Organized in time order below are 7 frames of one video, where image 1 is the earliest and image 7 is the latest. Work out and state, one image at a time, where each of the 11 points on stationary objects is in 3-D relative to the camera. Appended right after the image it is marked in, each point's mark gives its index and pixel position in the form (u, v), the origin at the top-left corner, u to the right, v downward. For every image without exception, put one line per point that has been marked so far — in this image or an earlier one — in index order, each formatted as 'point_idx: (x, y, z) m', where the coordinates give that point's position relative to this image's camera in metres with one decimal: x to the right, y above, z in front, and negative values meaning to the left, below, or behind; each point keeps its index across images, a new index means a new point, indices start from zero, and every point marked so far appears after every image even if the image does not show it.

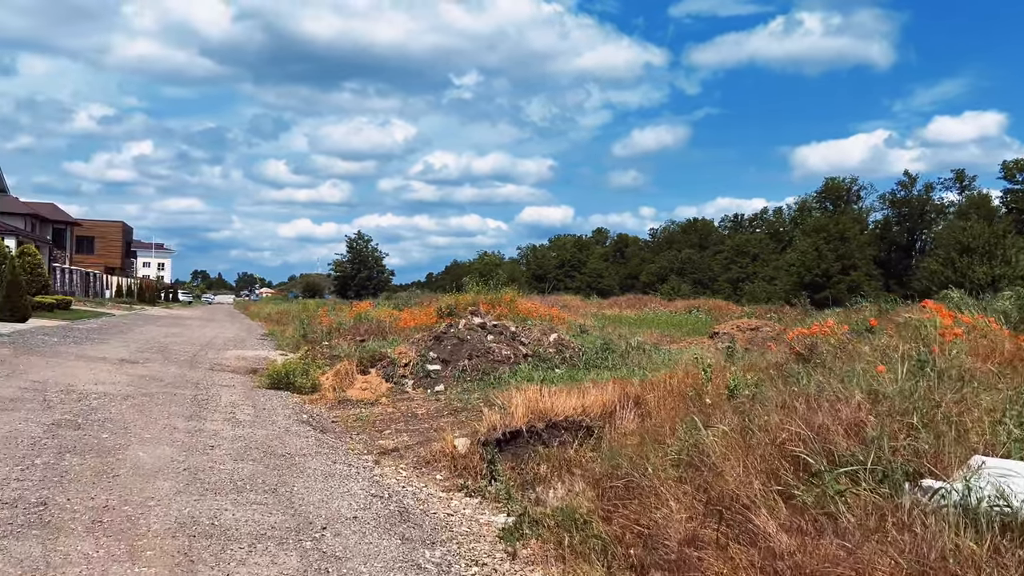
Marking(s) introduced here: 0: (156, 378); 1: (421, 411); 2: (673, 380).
0: (-4.9, -1.2, +12.2) m
1: (-1.0, -1.4, +9.9) m
2: (+1.6, -0.9, +8.6) m
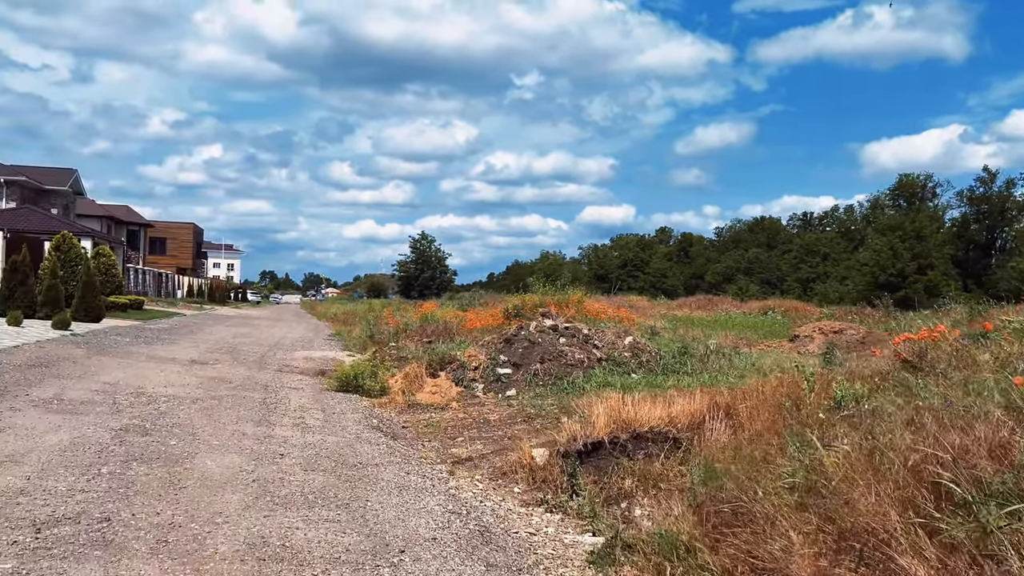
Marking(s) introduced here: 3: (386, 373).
0: (-3.9, -1.3, +12.0) m
1: (-0.2, -1.4, +9.5) m
2: (+2.3, -0.9, +8.0) m
3: (-1.9, -1.2, +12.7) m
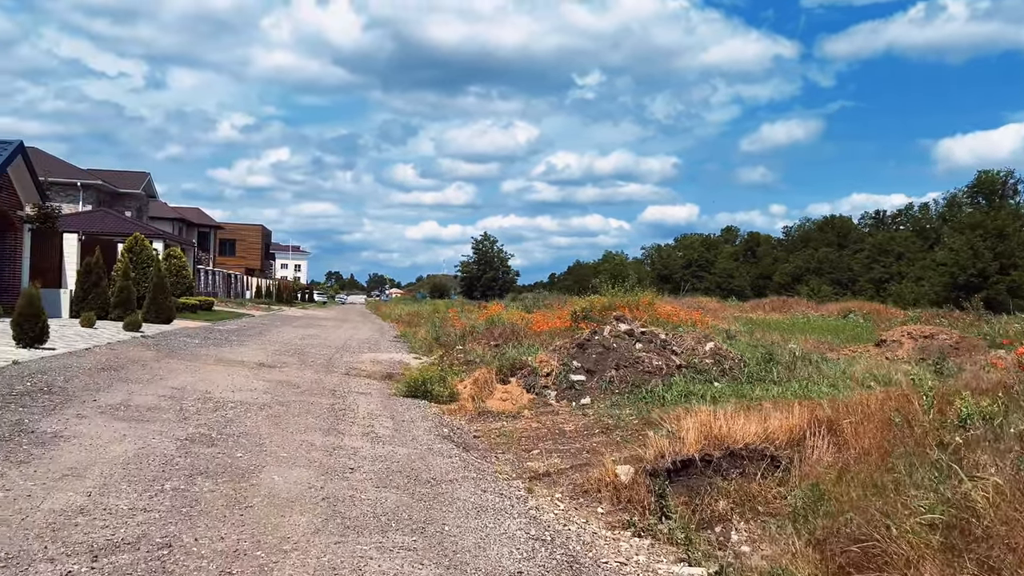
0: (-2.9, -1.3, +11.8) m
1: (+0.6, -1.5, +9.1) m
2: (+3.0, -0.9, +7.3) m
3: (-0.8, -1.3, +12.3) m
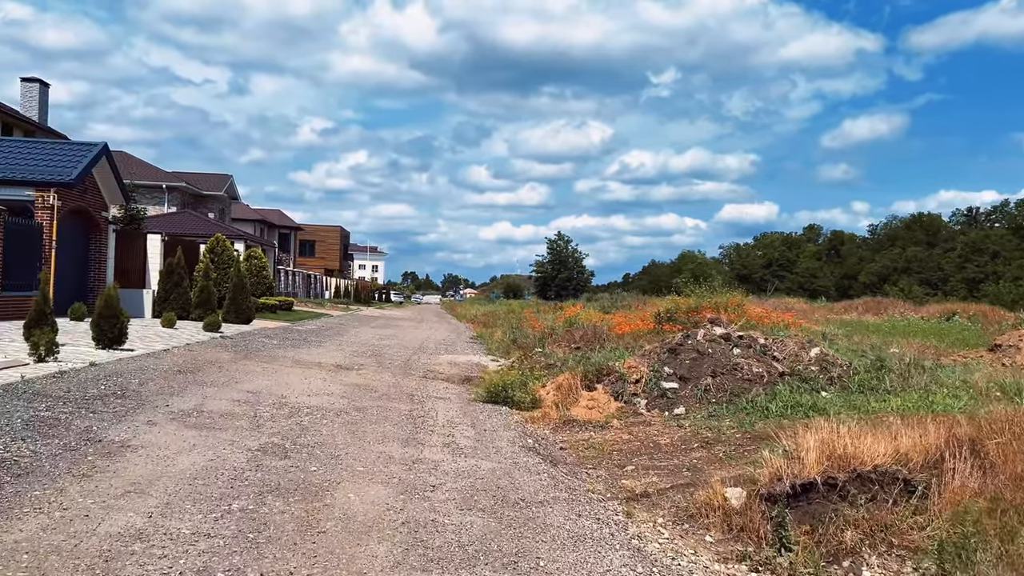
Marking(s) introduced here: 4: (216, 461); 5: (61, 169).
0: (-1.8, -1.3, +11.4) m
1: (+1.5, -1.5, +8.3) m
2: (+3.7, -0.9, +6.4) m
3: (+0.3, -1.3, +11.7) m
4: (-2.0, -1.2, +6.0) m
5: (-9.7, +2.6, +18.8) m
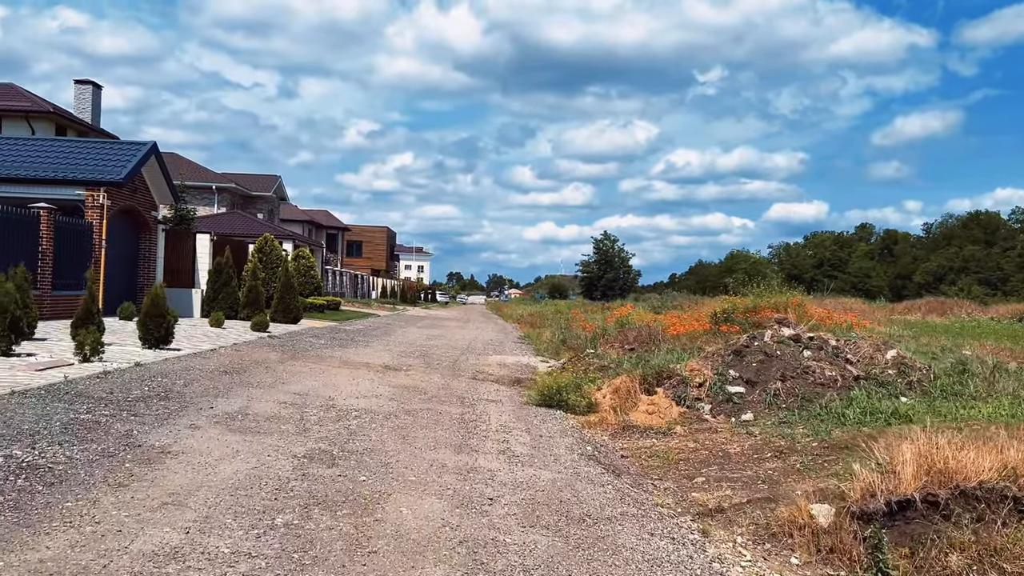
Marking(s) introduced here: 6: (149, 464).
0: (-1.2, -1.3, +11.0) m
1: (+2.0, -1.4, +7.8) m
2: (+4.1, -0.9, +5.7) m
3: (+1.0, -1.2, +11.2) m
4: (-1.6, -1.2, +5.7) m
5: (-8.6, +2.6, +18.8) m
6: (-2.3, -1.1, +5.5) m
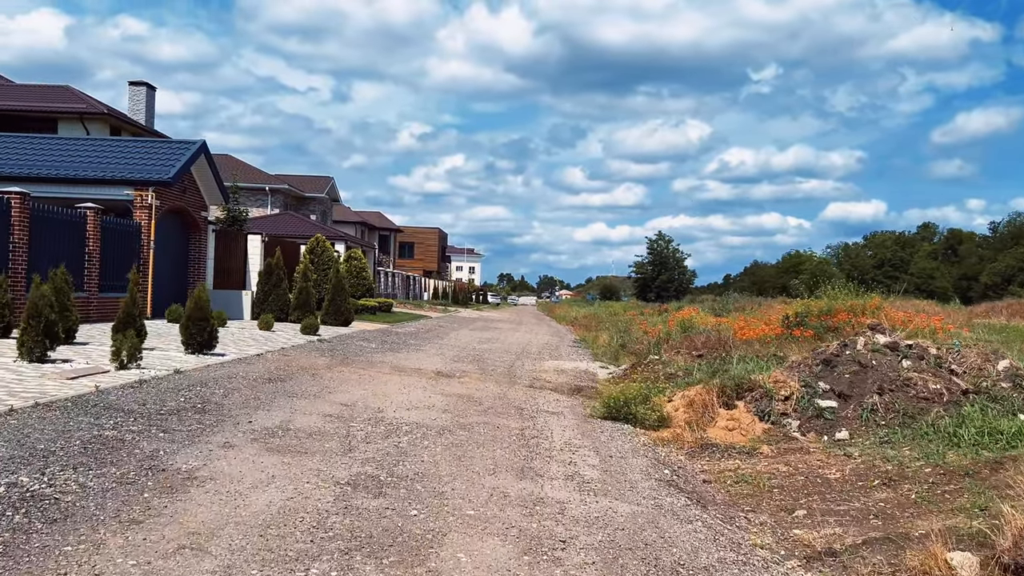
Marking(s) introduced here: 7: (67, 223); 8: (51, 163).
0: (-0.4, -1.3, +10.2) m
1: (+2.5, -1.5, +6.8) m
2: (+4.5, -0.9, +4.7) m
3: (+1.7, -1.3, +10.3) m
4: (-1.2, -1.2, +4.9) m
5: (-7.4, +2.5, +18.4) m
6: (-1.9, -1.1, +4.8) m
7: (-7.7, +1.1, +15.2) m
8: (-9.5, +2.6, +18.0) m
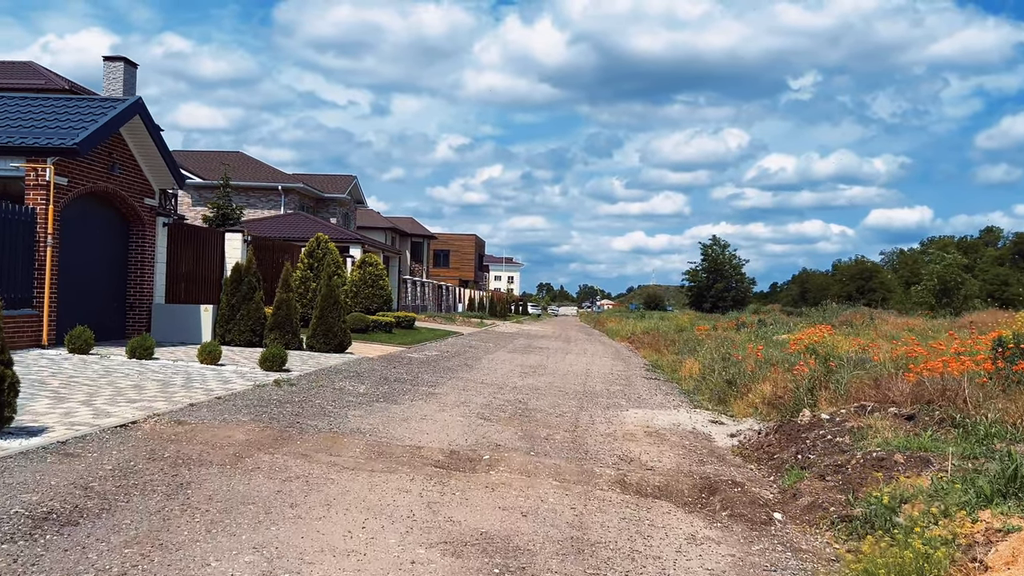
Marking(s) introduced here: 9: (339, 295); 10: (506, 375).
0: (0.0, -1.4, +4.4) m
1: (+2.8, -1.5, +0.9) m
2: (+4.8, -0.9, -1.4) m
3: (+2.2, -1.3, +4.4) m
4: (-1.0, -1.2, -0.8) m
5: (-6.6, +2.3, +12.9) m
6: (-1.6, -1.1, -1.0) m
7: (-7.1, +1.0, +9.8) m
8: (-8.7, +2.3, +12.6) m
9: (-3.3, -0.1, +16.8) m
10: (-0.1, -1.5, +14.8) m
